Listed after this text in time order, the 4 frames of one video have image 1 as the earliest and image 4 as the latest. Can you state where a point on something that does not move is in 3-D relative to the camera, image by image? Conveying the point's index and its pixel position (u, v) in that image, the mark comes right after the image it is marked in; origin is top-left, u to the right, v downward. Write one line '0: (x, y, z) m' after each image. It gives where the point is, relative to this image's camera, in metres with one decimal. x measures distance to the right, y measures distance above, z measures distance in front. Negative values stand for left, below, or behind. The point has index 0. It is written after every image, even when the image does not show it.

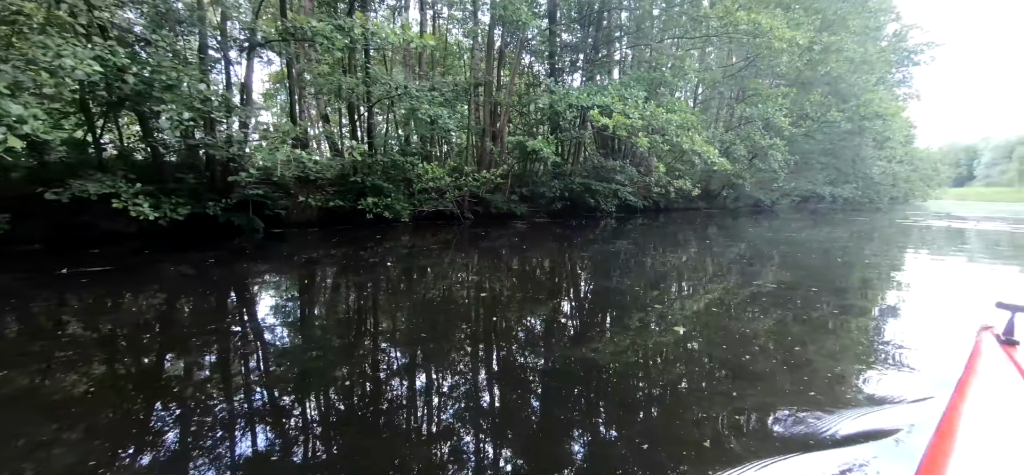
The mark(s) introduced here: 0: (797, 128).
0: (+9.0, +3.5, +12.8) m
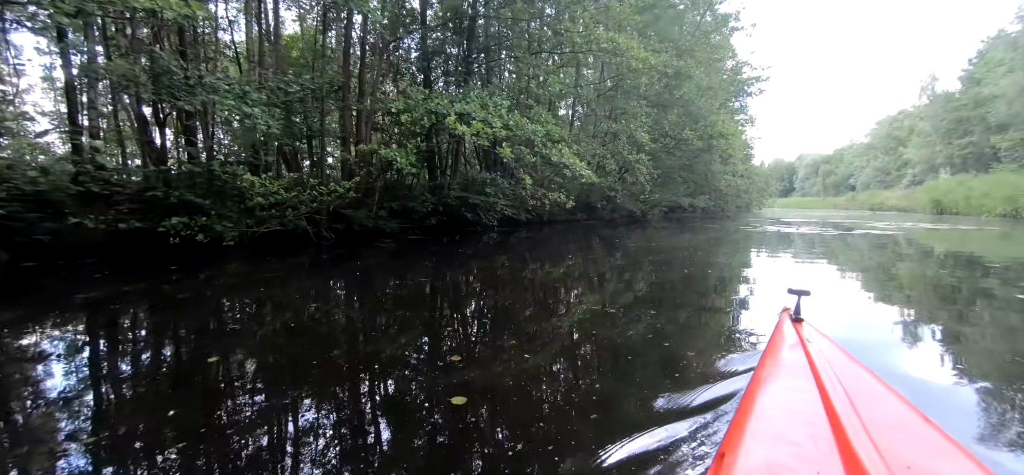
0: (+5.2, +3.3, +14.2) m
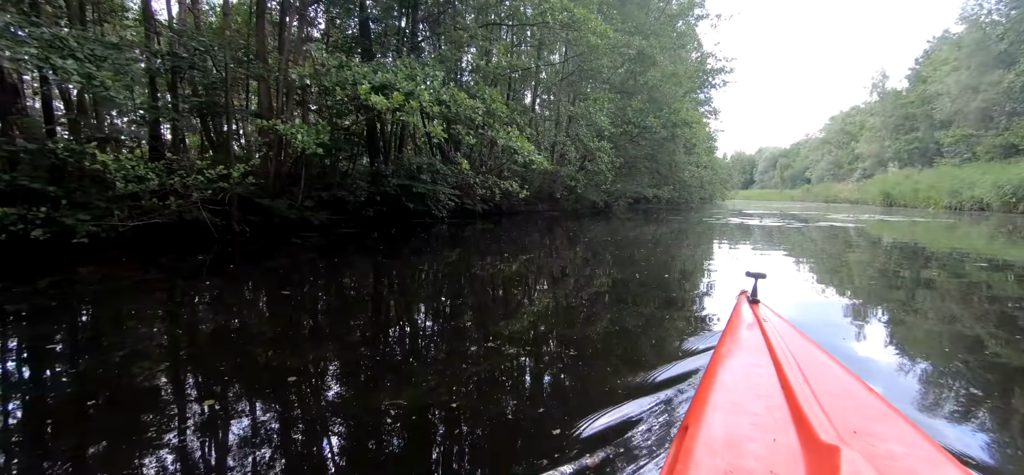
0: (+3.9, +3.6, +13.9) m
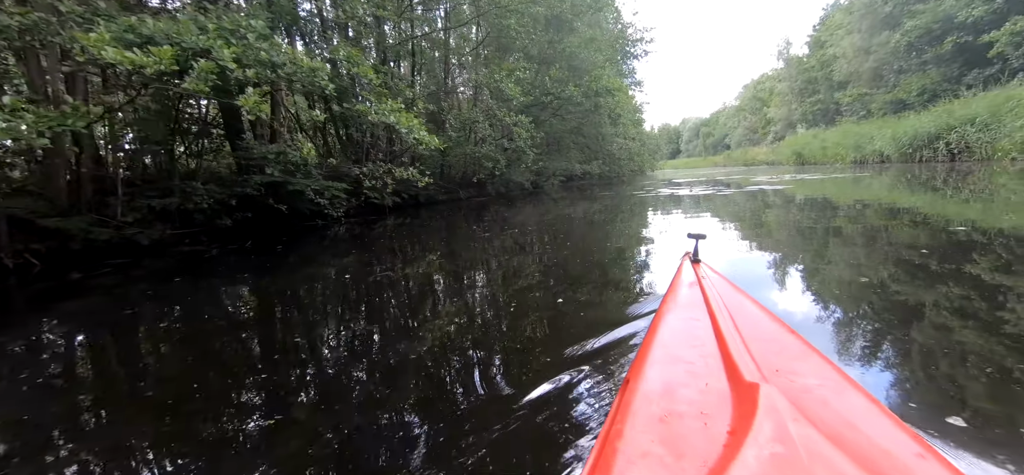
0: (+1.3, +4.2, +13.2) m
